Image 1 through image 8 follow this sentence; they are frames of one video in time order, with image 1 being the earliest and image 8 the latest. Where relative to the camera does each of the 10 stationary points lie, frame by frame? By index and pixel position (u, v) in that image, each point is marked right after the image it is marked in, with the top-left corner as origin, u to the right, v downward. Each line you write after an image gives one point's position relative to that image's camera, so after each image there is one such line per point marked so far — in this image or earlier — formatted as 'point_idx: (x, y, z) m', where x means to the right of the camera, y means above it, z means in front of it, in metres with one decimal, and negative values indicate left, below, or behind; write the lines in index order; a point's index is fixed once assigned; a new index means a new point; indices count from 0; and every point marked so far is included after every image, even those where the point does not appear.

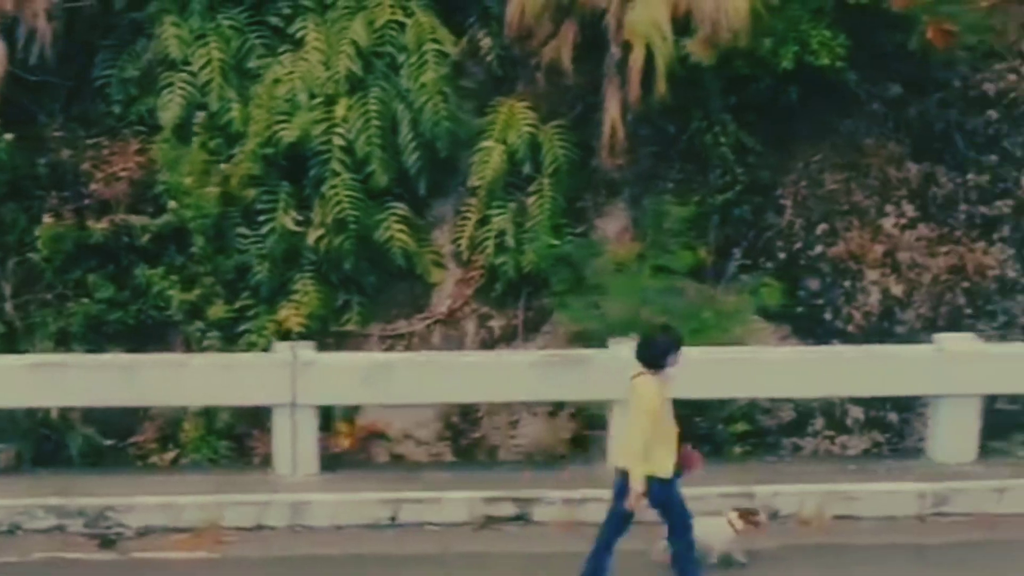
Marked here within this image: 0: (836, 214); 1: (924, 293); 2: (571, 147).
0: (+1.2, +0.3, +8.1) m
1: (+1.6, 0.0, +7.9) m
2: (+0.2, +0.5, +7.4) m
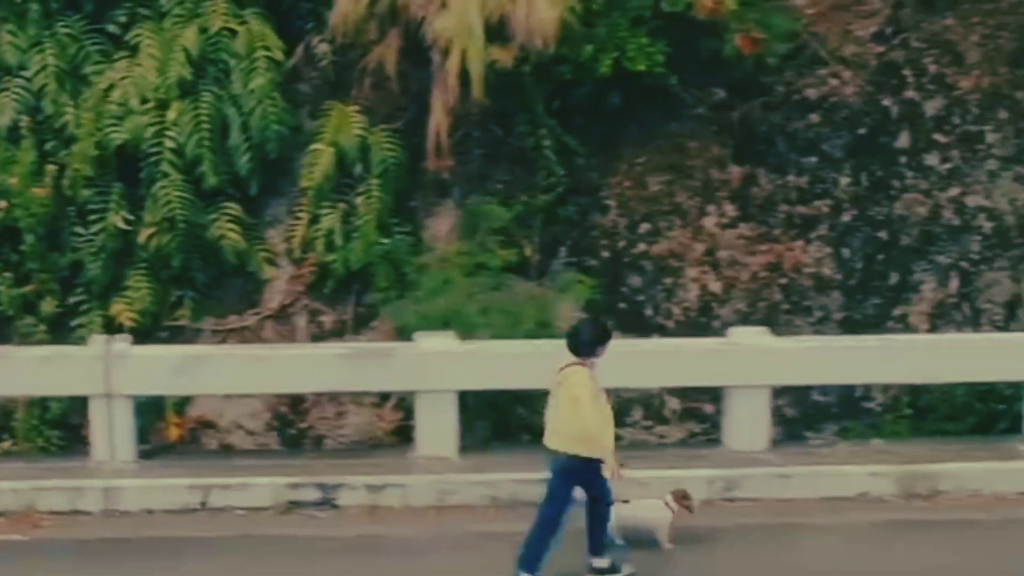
0: (+0.6, +0.3, +8.5) m
1: (+0.9, 0.0, +8.3) m
2: (-0.5, +0.5, +7.7) m
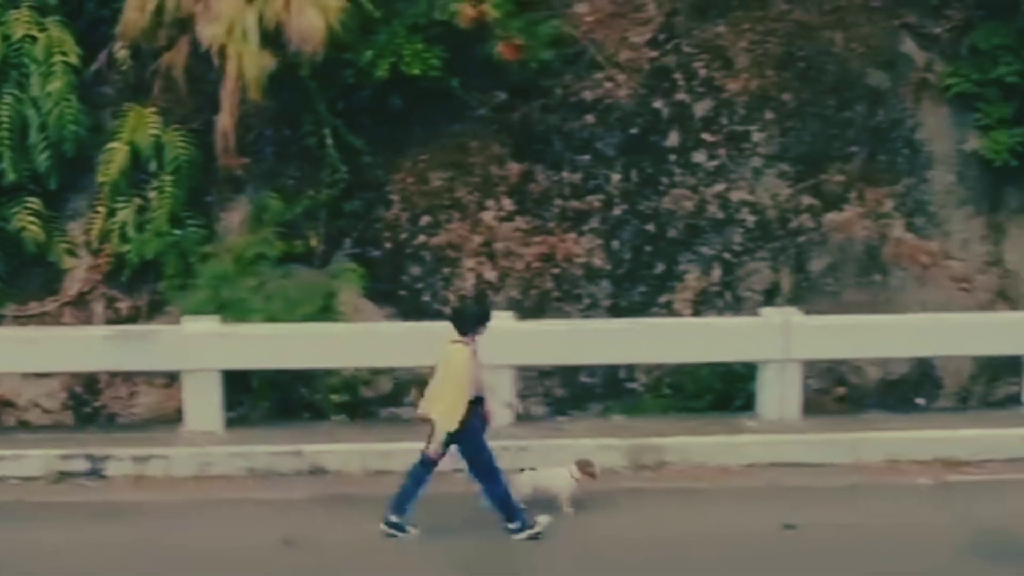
0: (-0.3, +0.4, +9.1) m
1: (0.0, 0.0, +9.0) m
2: (-1.3, +0.6, +8.3) m
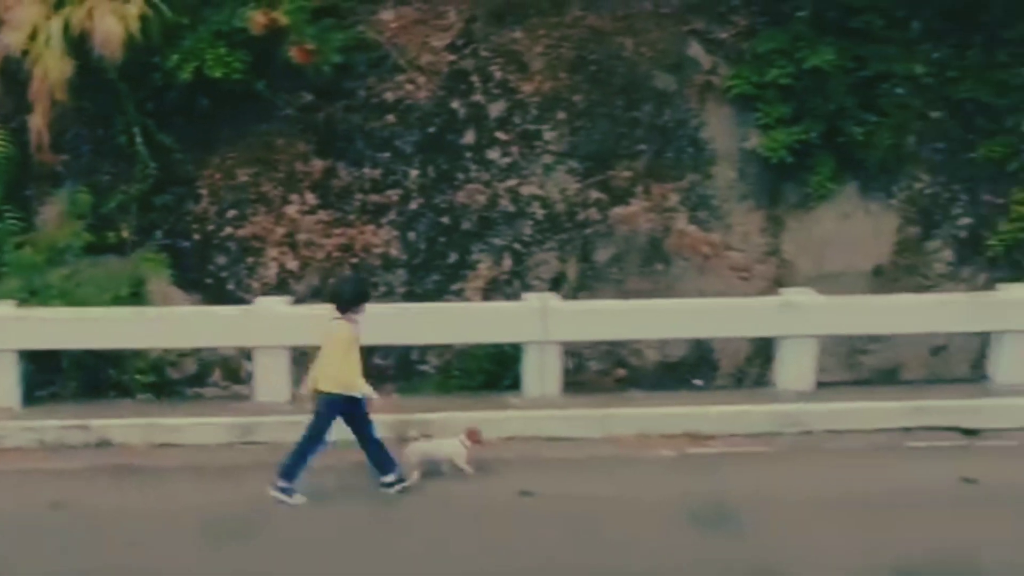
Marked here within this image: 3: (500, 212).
0: (-1.3, +0.4, +9.8) m
1: (-0.9, +0.1, +9.6) m
2: (-2.2, +0.6, +8.9) m
3: (-0.1, +0.4, +10.4) m
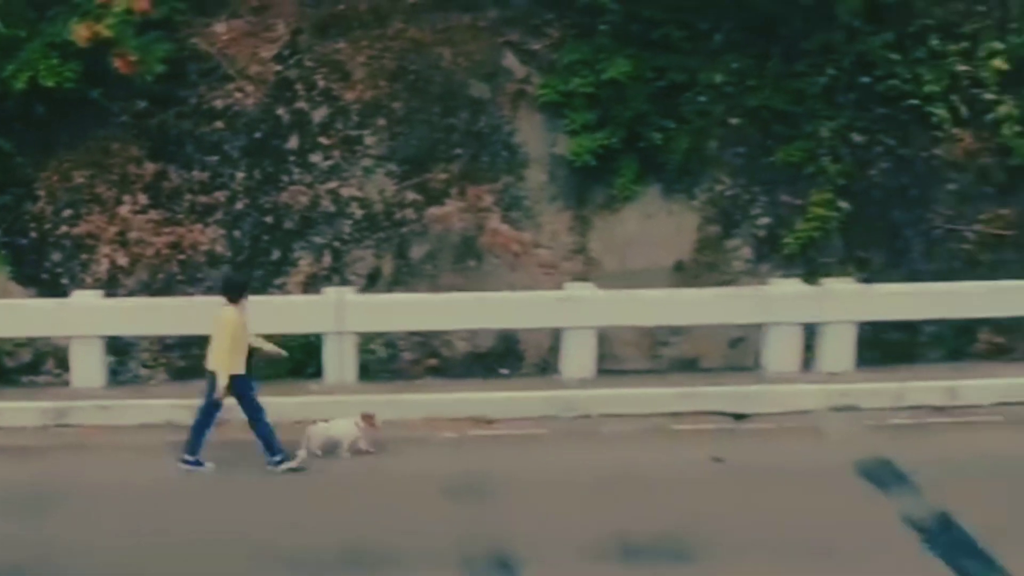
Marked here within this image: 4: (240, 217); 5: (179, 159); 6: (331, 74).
0: (-2.3, +0.5, +10.5) m
1: (-1.9, +0.1, +10.4) m
2: (-3.1, +0.7, +9.5) m
3: (-1.1, +0.4, +11.2) m
4: (-1.5, +0.4, +10.9) m
5: (-1.8, +0.7, +10.8) m
6: (-1.1, +1.3, +11.6) m
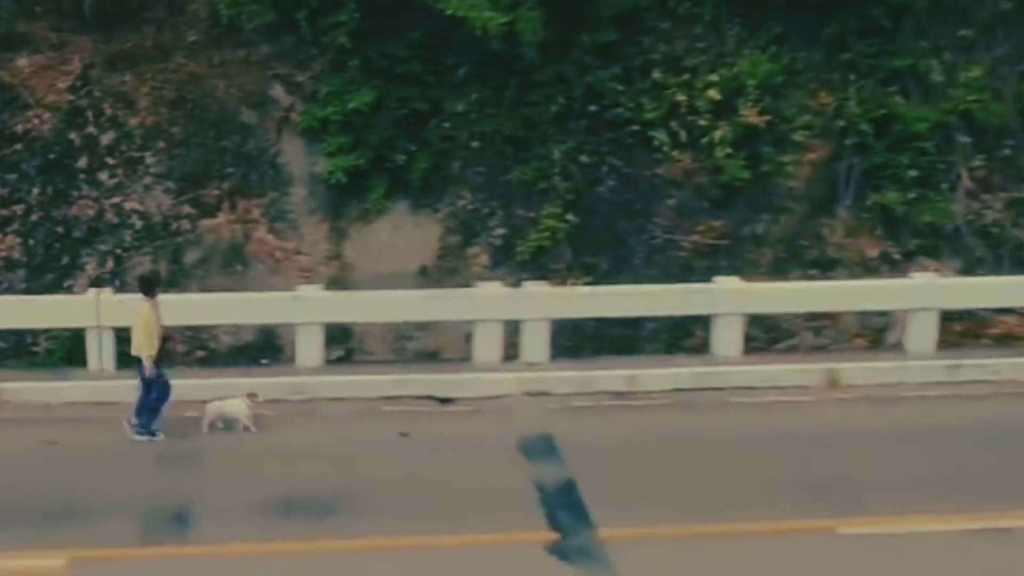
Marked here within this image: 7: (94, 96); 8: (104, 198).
0: (-3.8, +0.4, +12.2) m
1: (-3.5, +0.1, +12.1) m
2: (-4.7, +0.7, +11.2) m
3: (-2.7, +0.4, +12.9) m
4: (-3.1, +0.4, +12.7) m
5: (-3.4, +0.7, +12.5) m
6: (-2.7, +1.2, +13.4) m
7: (-2.8, +1.3, +13.4) m
8: (-2.7, +0.6, +13.0) m
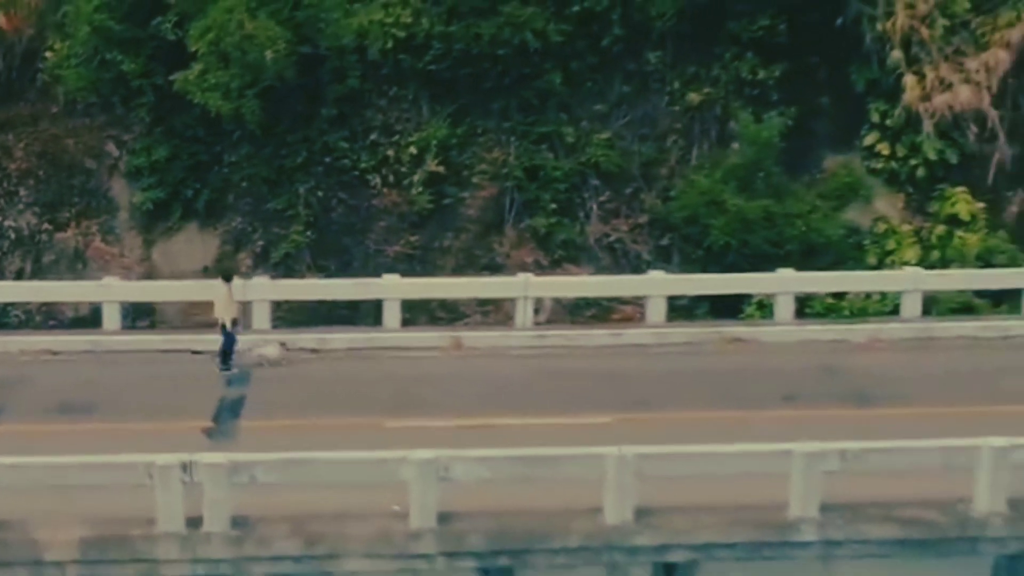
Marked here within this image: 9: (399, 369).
0: (-6.4, +0.6, +18.9) m
1: (-6.0, +0.2, +18.8) m
2: (-7.2, +0.8, +17.9) m
3: (-5.2, +0.5, +19.5) m
4: (-5.6, +0.5, +19.3) m
5: (-5.9, +0.8, +19.2) m
6: (-5.2, +1.3, +20.0) m
7: (-5.3, +1.4, +20.0) m
8: (-5.2, +0.7, +19.6) m
9: (-1.0, -0.7, +18.4) m
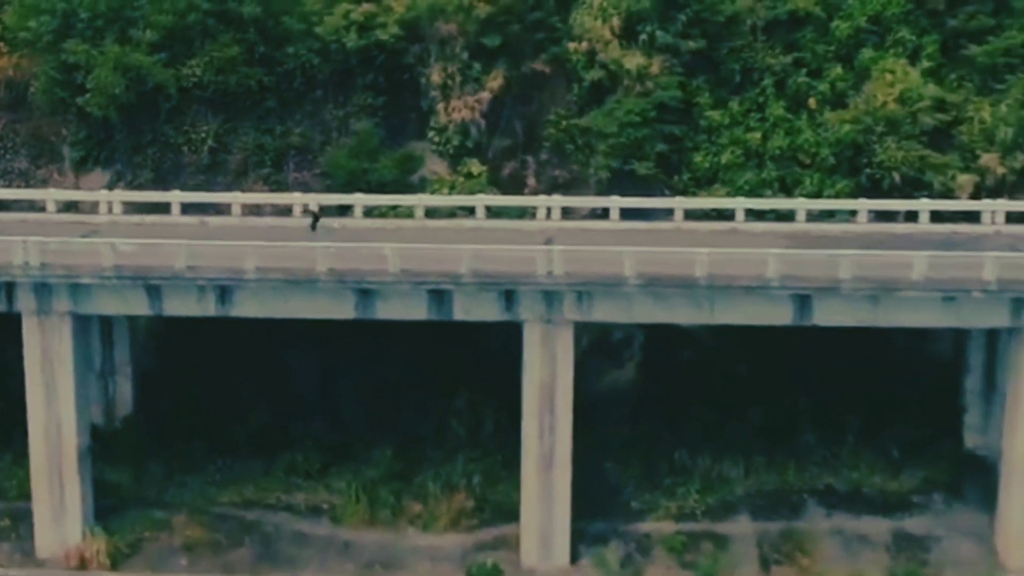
0: (-12.3, +2.6, +42.5) m
1: (-12.0, +2.3, +42.4) m
2: (-13.3, +2.9, +41.7) m
3: (-11.1, +2.6, +43.0) m
4: (-11.5, +2.6, +42.9) m
5: (-11.8, +2.9, +42.7) m
6: (-11.0, +3.4, +43.5) m
7: (-11.1, +3.5, +43.5) m
8: (-11.1, +2.7, +43.1) m
9: (-7.2, +1.2, +41.3) m
